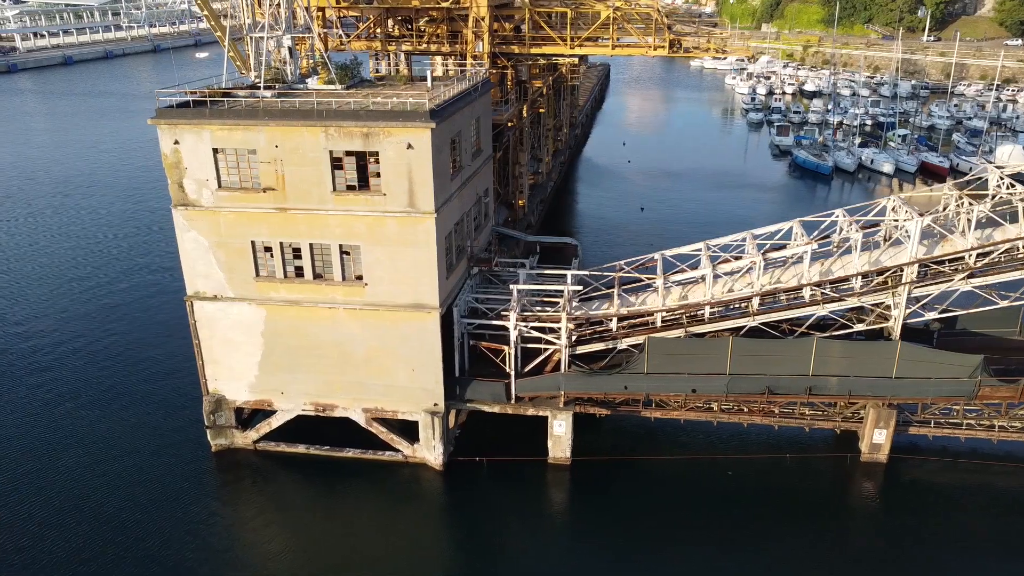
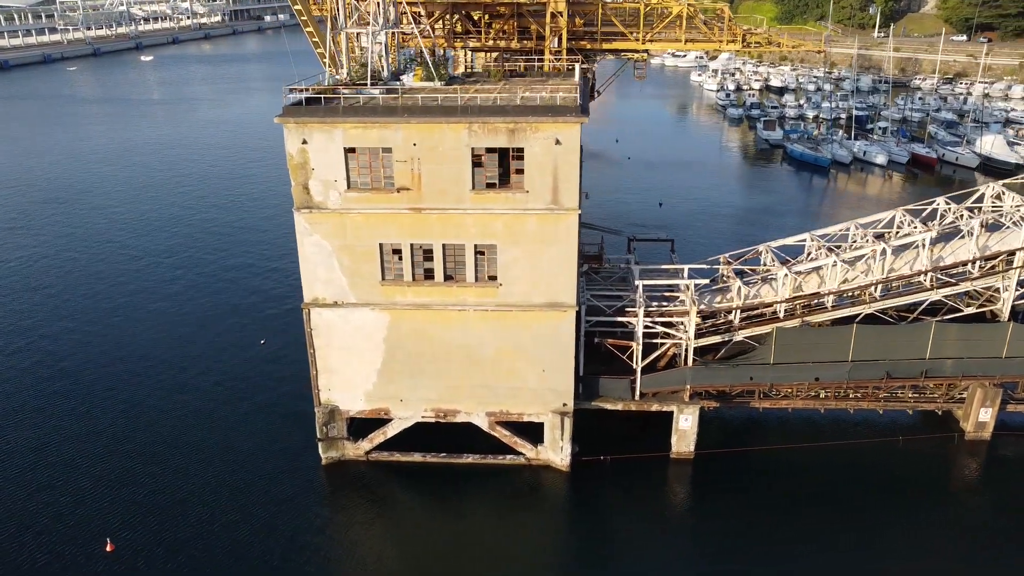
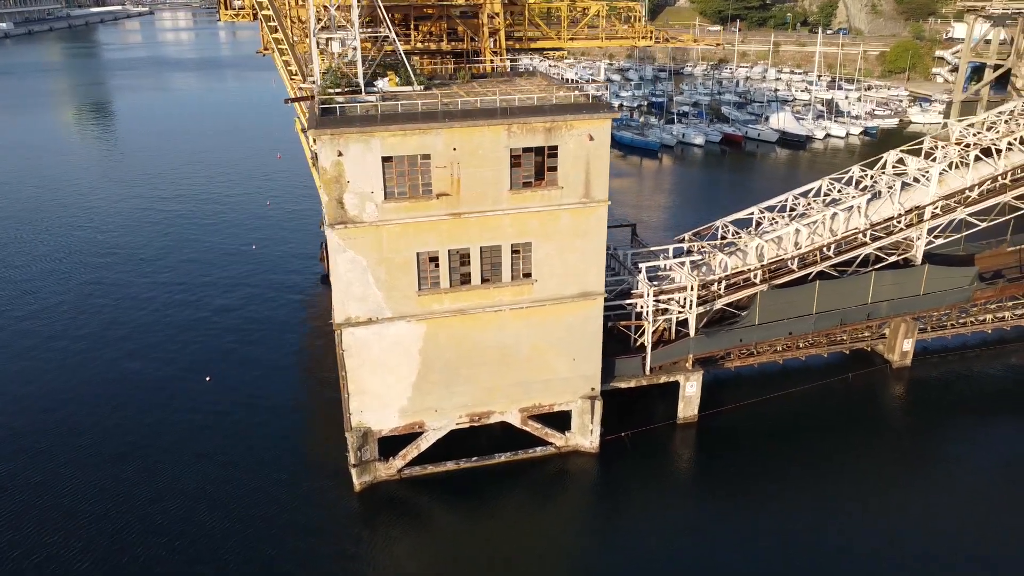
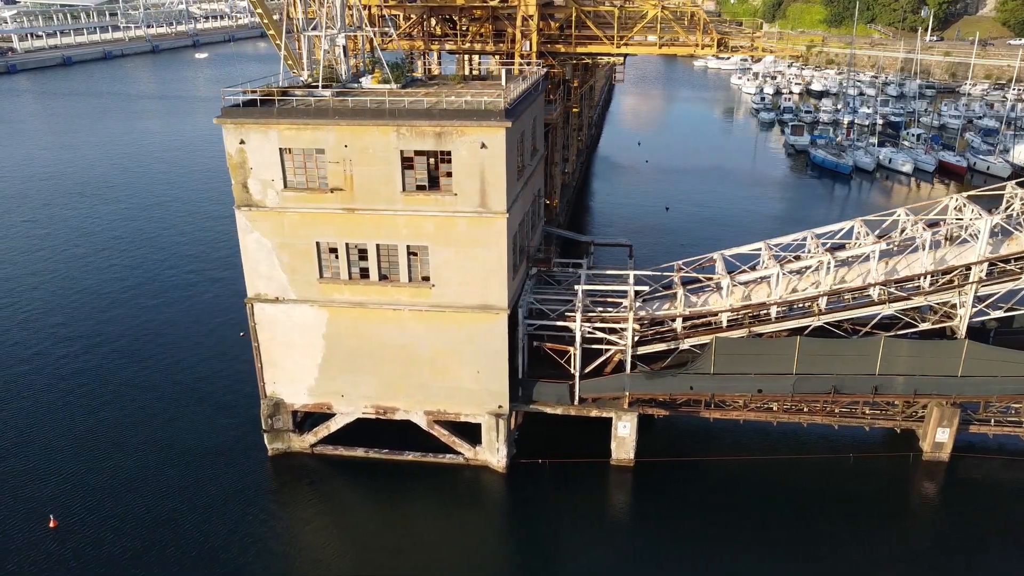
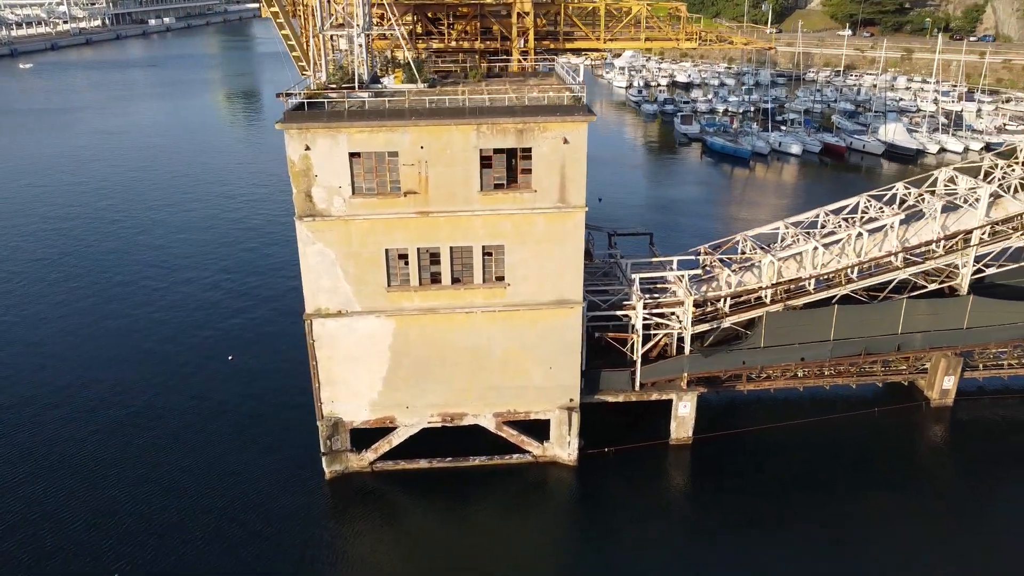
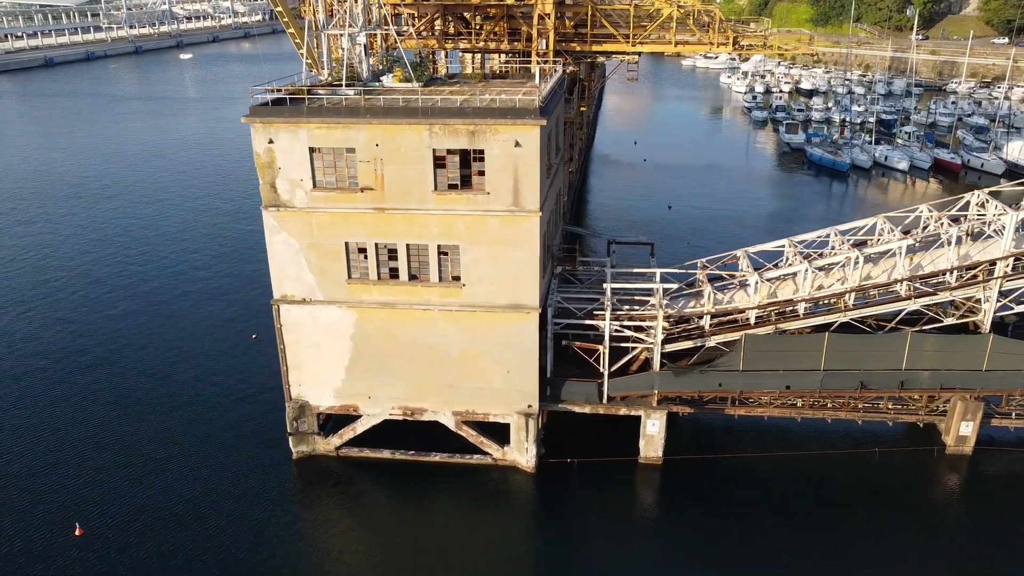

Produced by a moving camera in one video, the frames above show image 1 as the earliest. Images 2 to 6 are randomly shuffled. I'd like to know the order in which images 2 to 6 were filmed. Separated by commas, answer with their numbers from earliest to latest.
4, 6, 2, 5, 3
